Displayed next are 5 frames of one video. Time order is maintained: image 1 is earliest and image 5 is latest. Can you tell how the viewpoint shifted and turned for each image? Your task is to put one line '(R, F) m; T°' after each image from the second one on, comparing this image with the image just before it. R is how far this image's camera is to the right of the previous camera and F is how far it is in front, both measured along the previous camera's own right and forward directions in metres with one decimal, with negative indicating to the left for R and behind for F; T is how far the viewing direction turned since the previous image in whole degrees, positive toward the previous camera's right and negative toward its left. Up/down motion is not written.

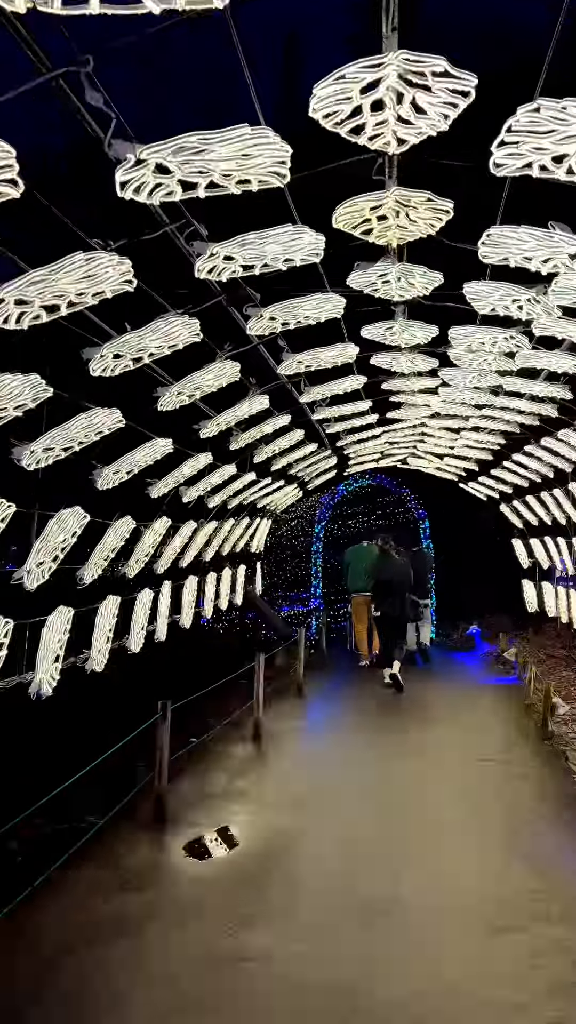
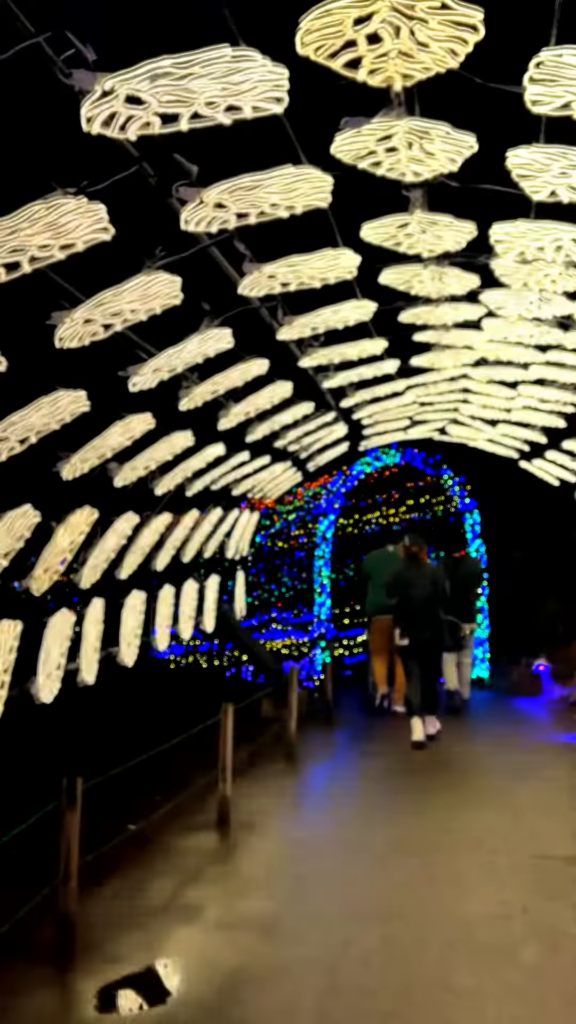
(0.0, +0.7) m; -1°
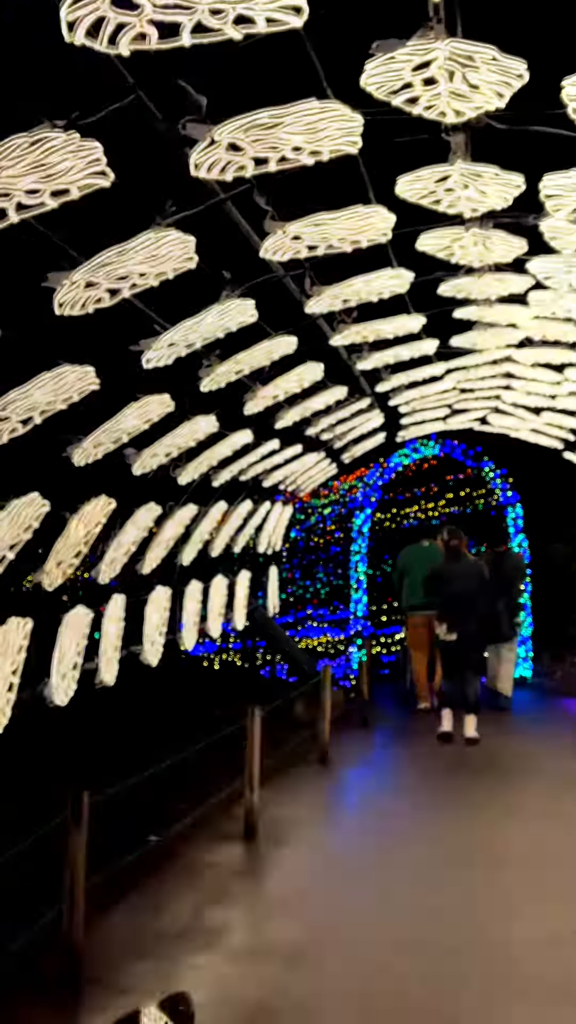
(0.0, +0.6) m; -2°
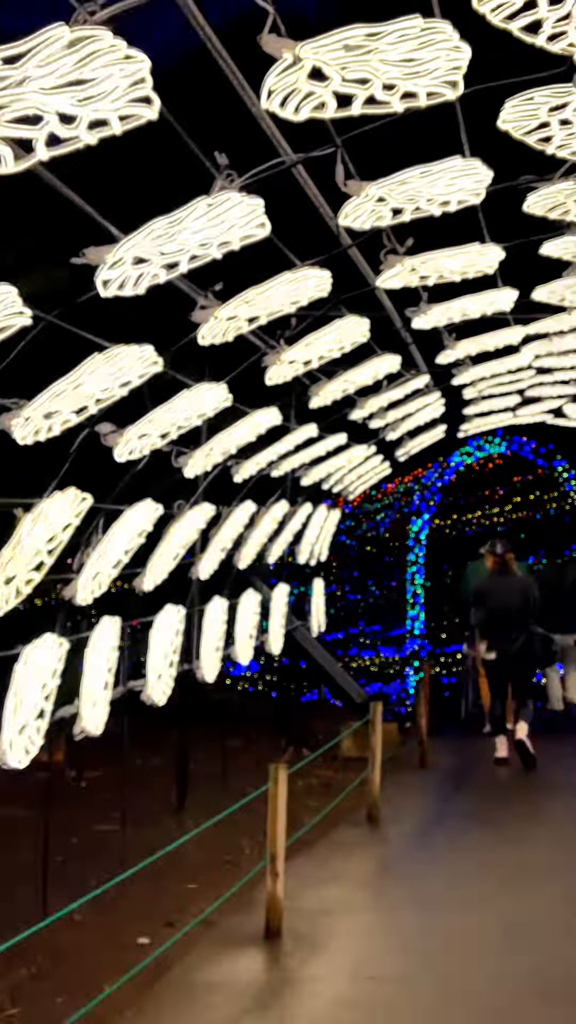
(+0.1, +2.0) m; -3°
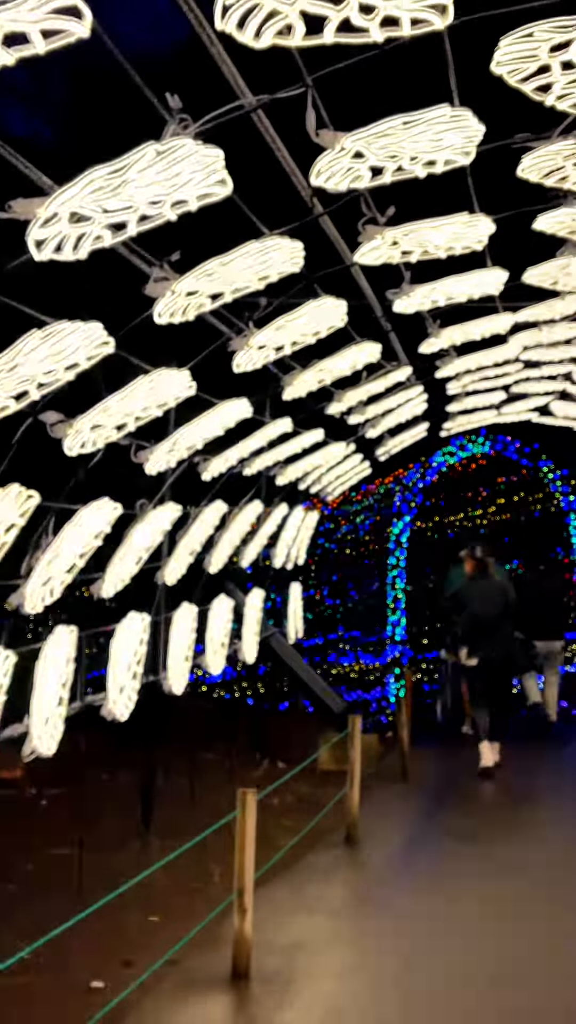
(+0.1, +0.6) m; +1°
